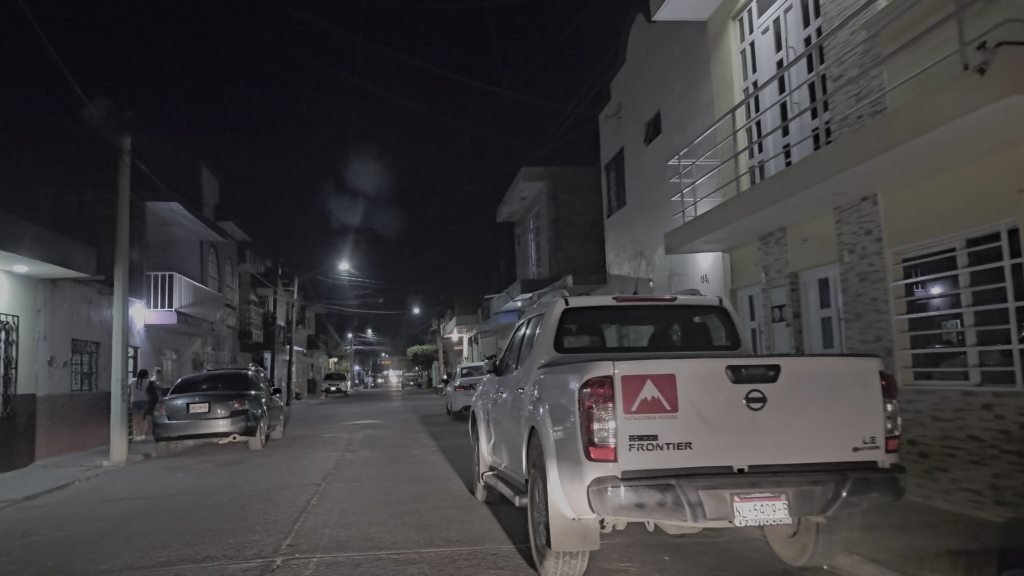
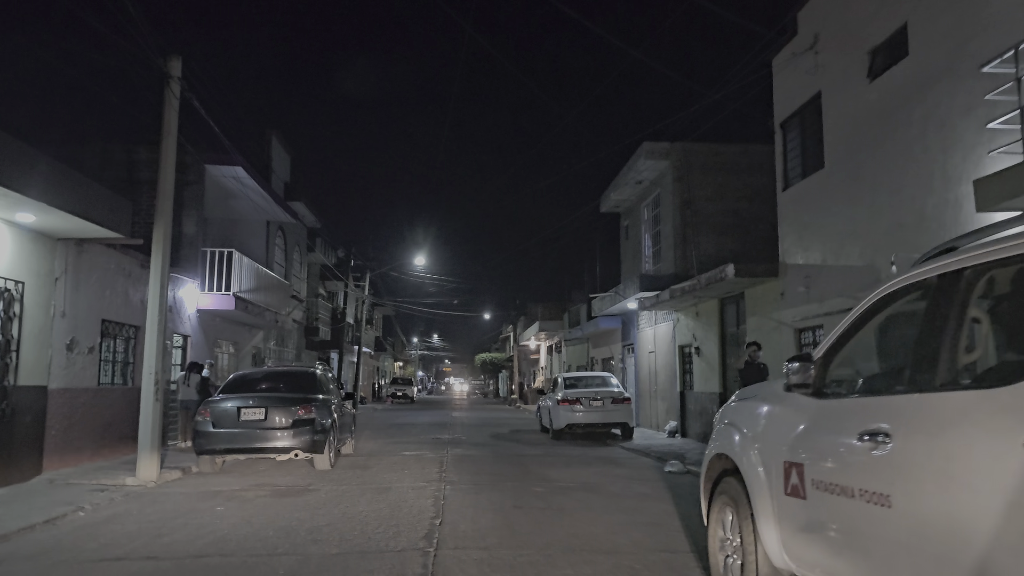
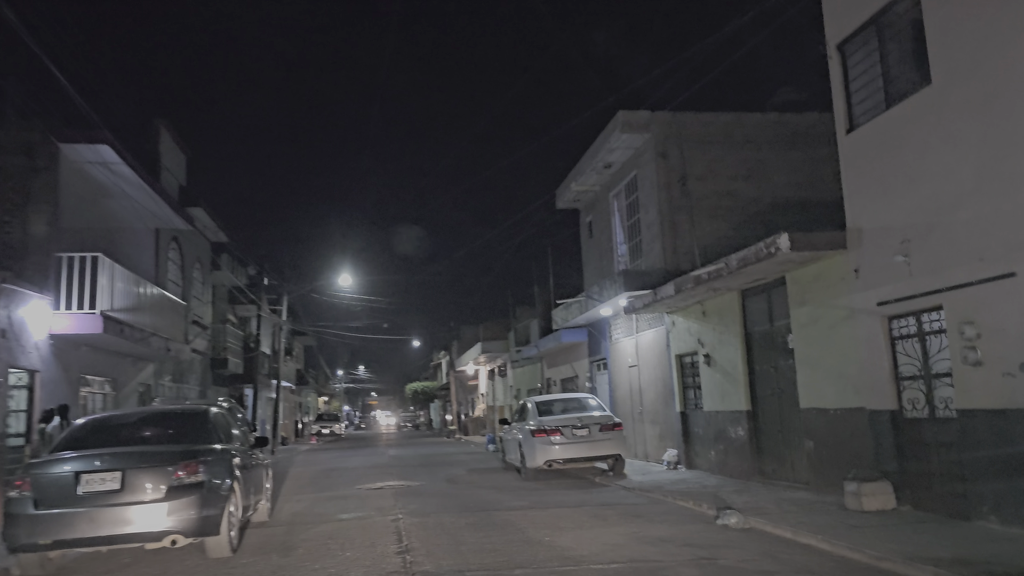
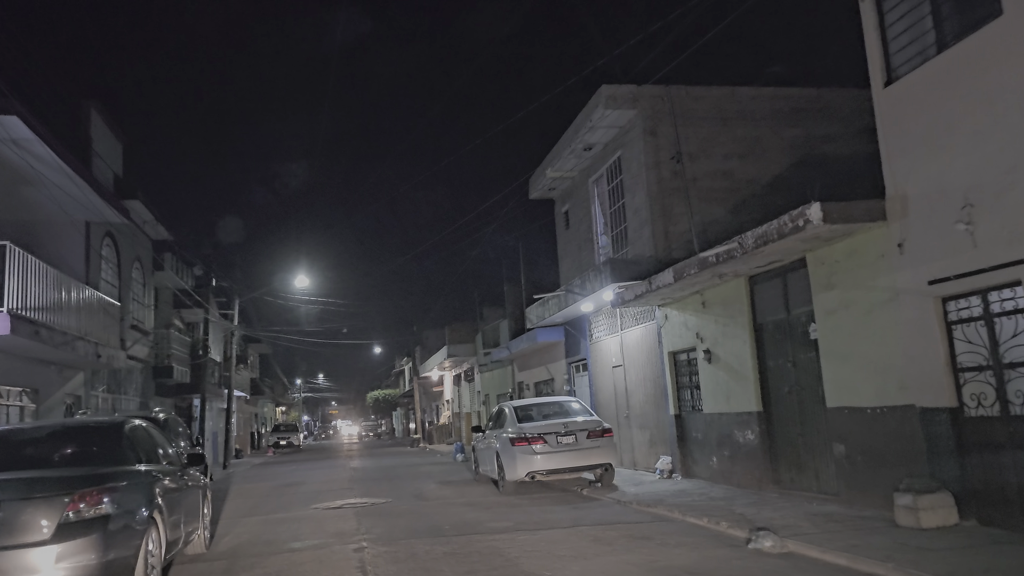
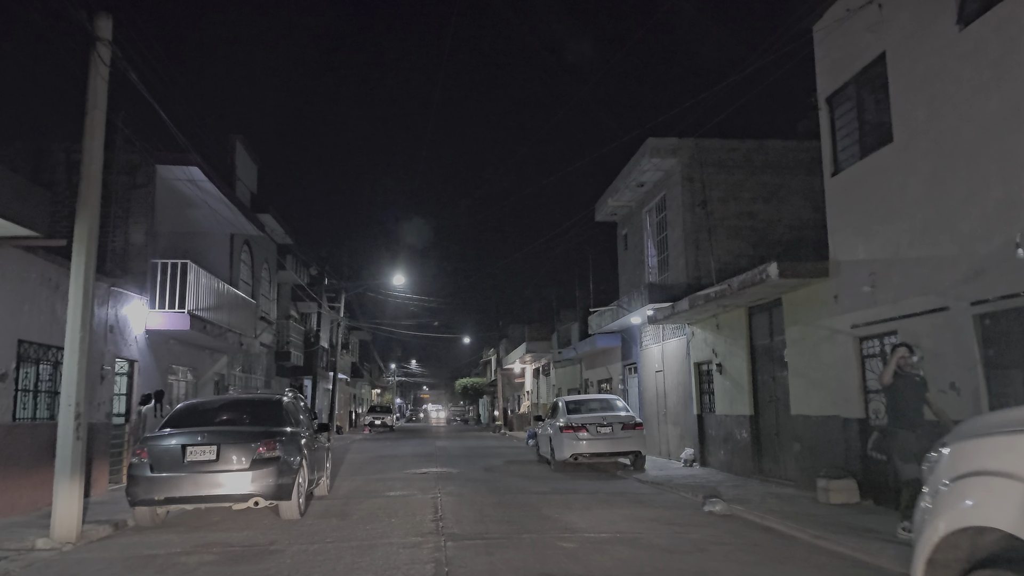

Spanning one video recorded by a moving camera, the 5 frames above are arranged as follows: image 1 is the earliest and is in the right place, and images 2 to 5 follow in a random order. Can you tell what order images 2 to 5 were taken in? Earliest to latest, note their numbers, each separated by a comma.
2, 5, 3, 4
